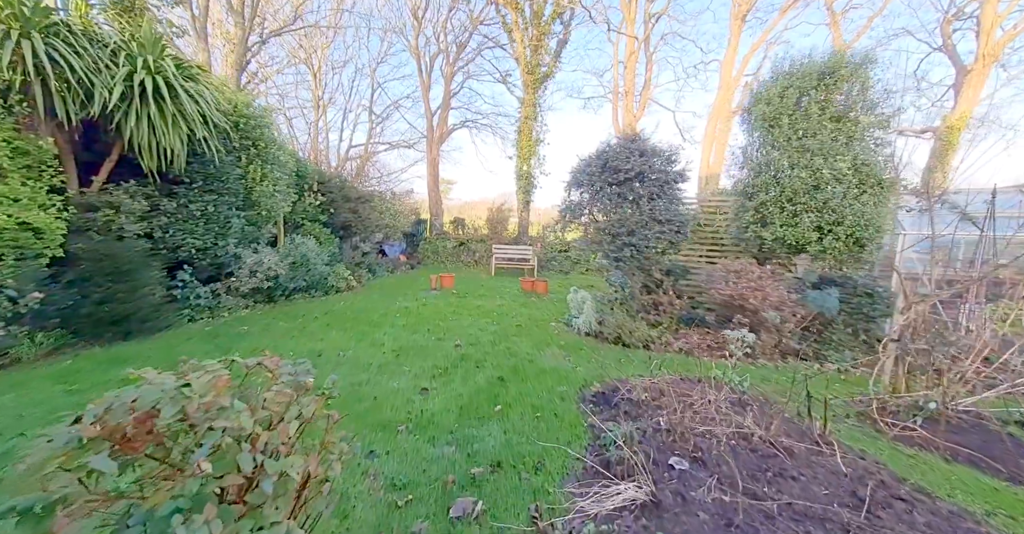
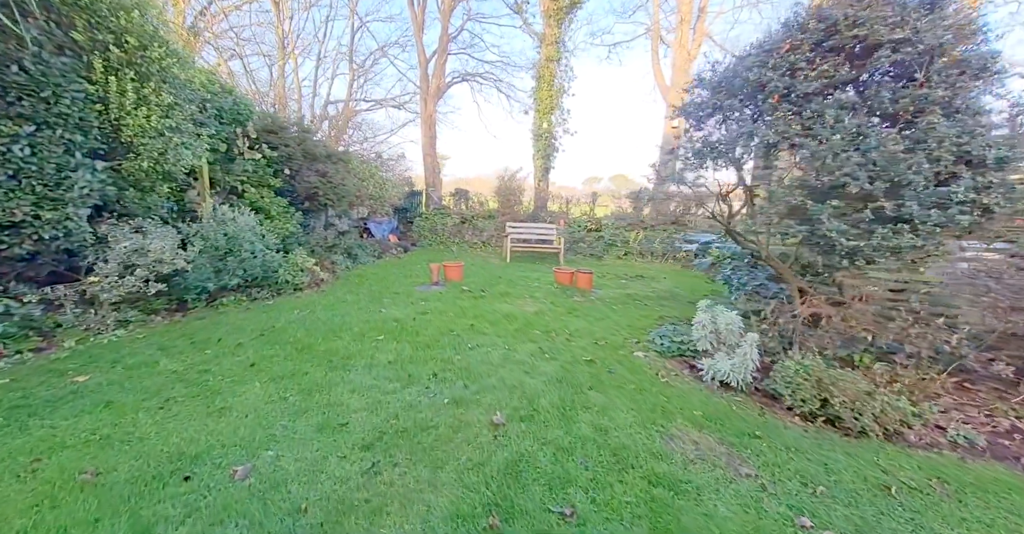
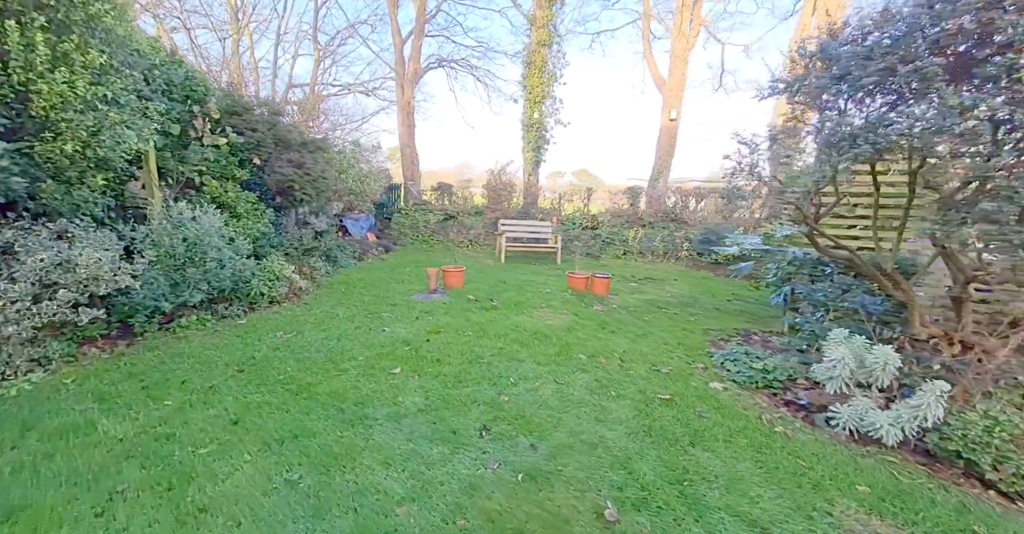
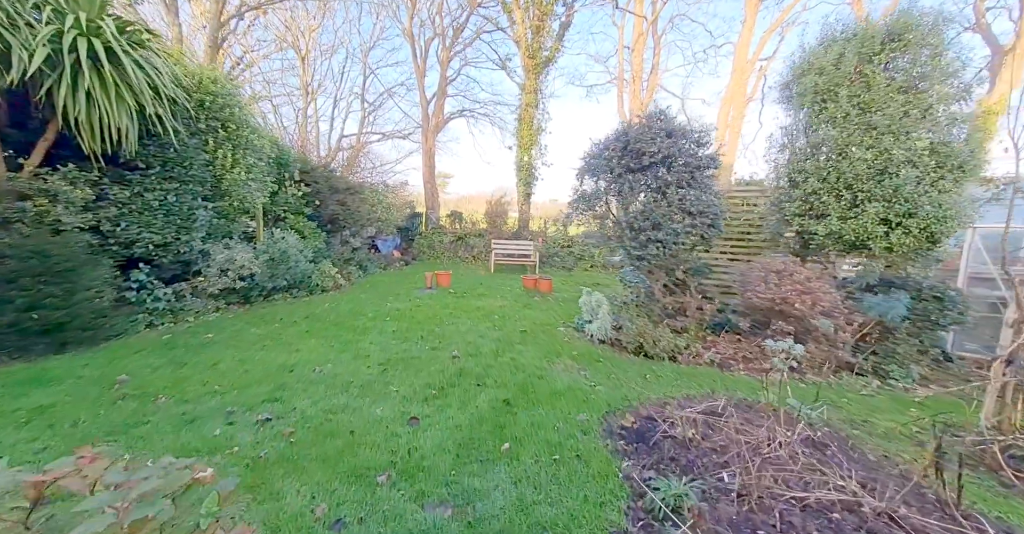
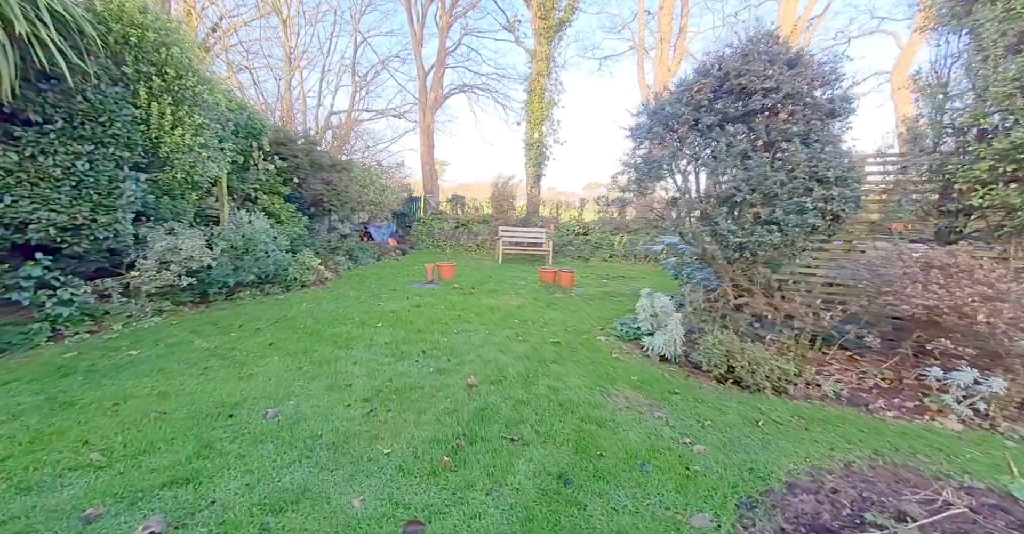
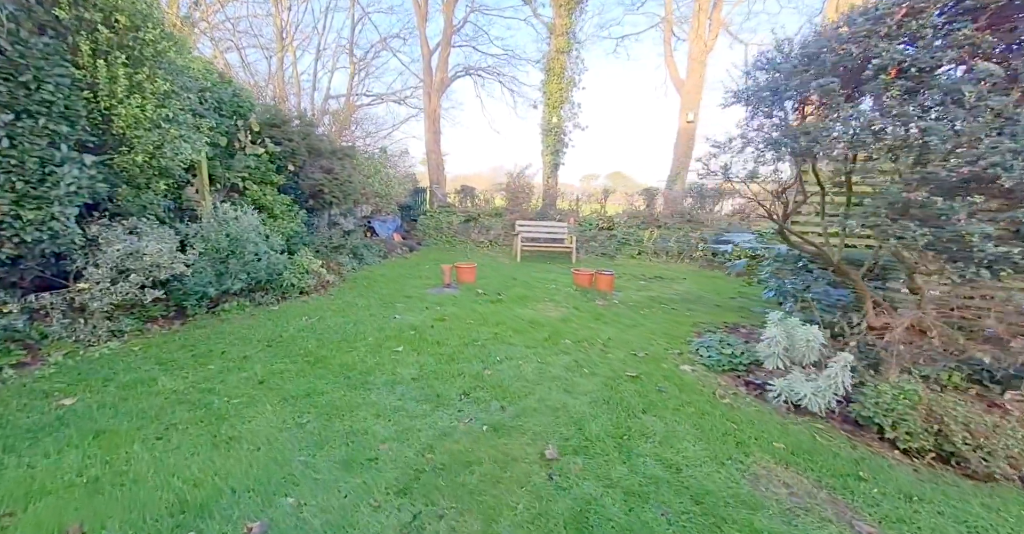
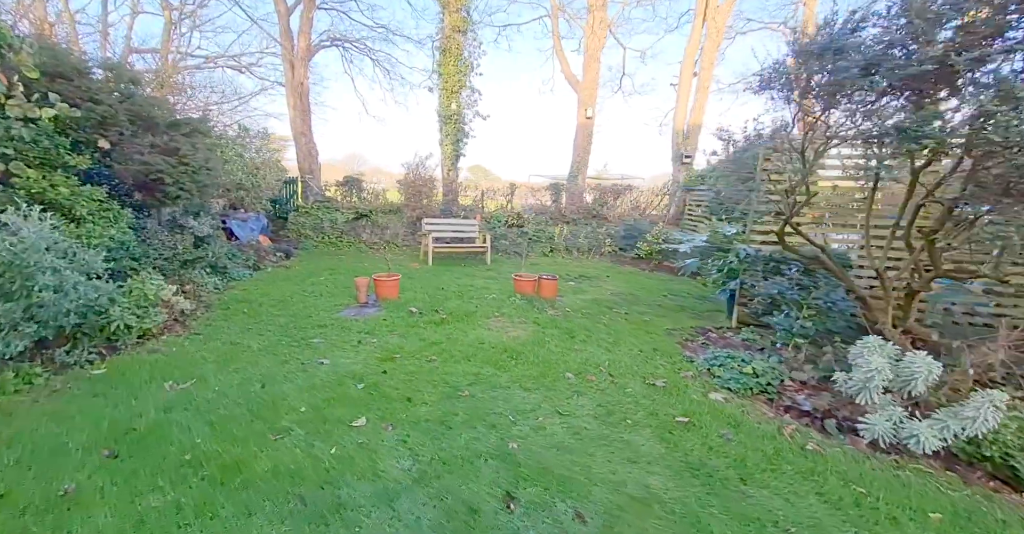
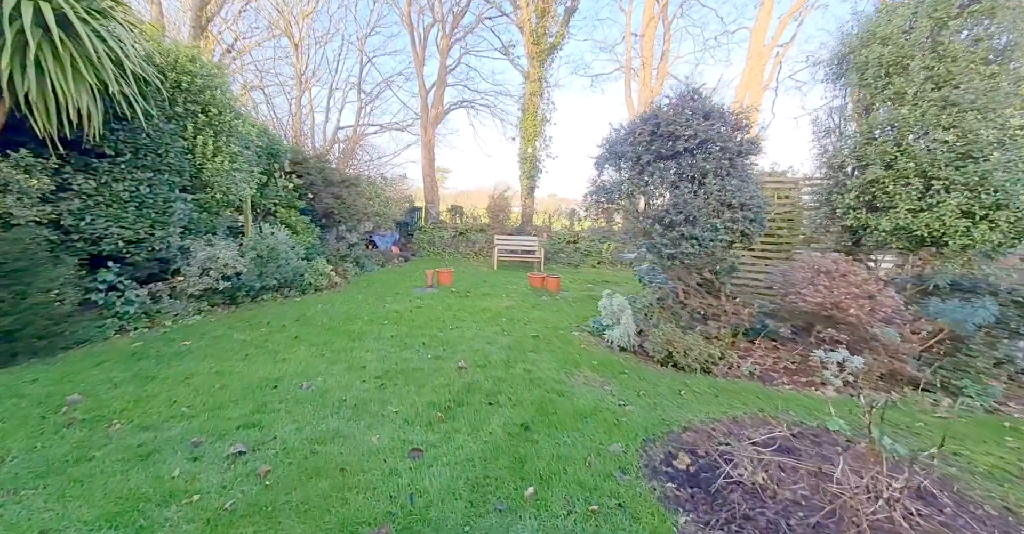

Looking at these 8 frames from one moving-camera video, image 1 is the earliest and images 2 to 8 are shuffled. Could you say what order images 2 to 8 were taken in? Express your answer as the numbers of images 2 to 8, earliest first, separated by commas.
4, 8, 5, 2, 6, 3, 7
